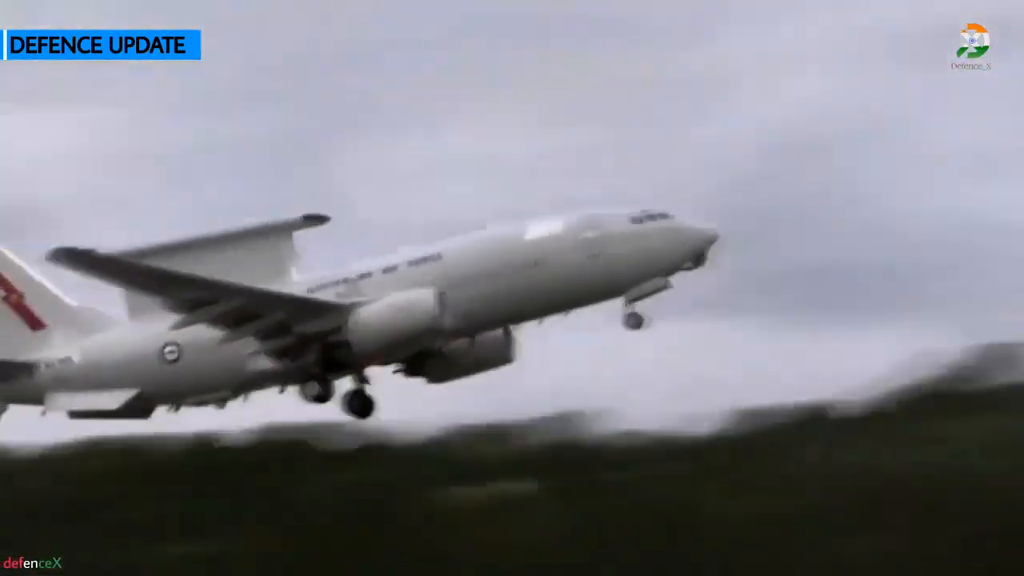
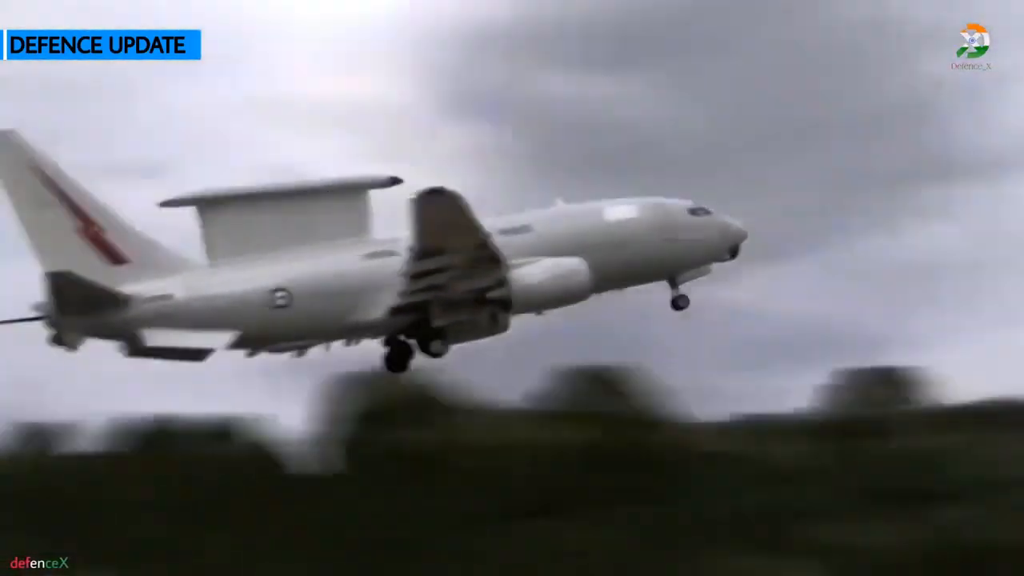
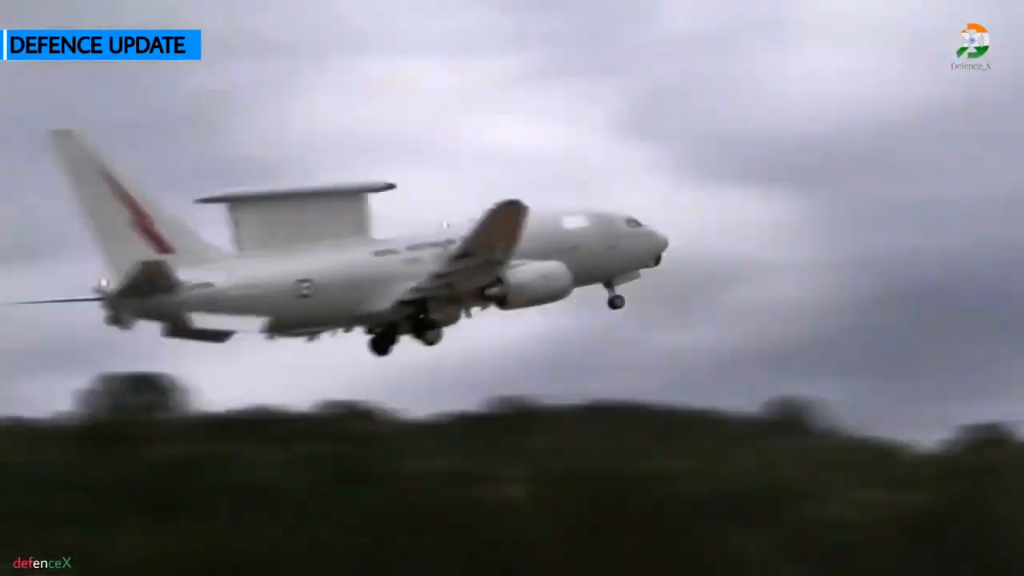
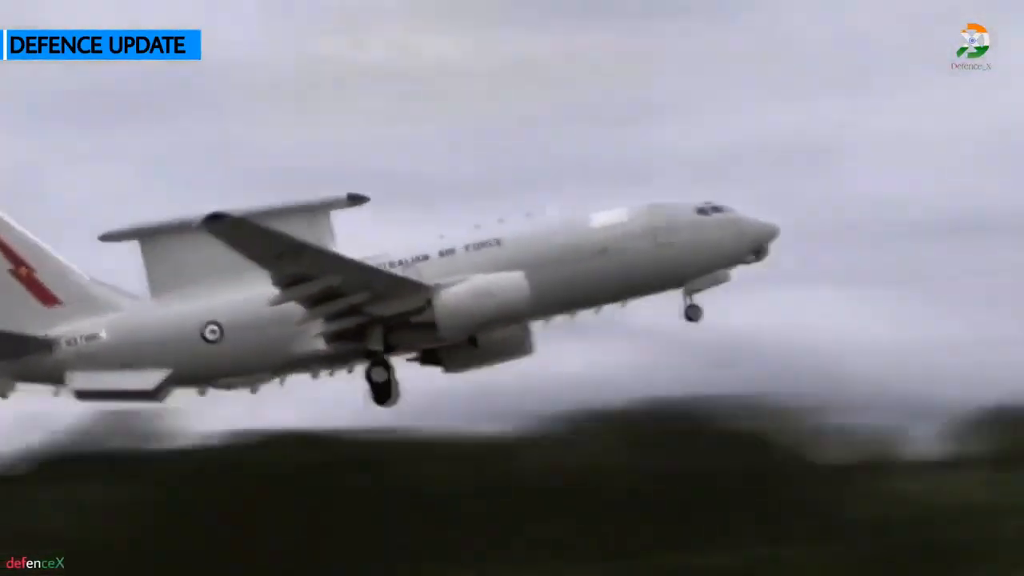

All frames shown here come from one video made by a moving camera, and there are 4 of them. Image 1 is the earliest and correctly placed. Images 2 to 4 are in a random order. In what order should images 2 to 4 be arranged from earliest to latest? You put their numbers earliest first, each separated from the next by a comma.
4, 2, 3
